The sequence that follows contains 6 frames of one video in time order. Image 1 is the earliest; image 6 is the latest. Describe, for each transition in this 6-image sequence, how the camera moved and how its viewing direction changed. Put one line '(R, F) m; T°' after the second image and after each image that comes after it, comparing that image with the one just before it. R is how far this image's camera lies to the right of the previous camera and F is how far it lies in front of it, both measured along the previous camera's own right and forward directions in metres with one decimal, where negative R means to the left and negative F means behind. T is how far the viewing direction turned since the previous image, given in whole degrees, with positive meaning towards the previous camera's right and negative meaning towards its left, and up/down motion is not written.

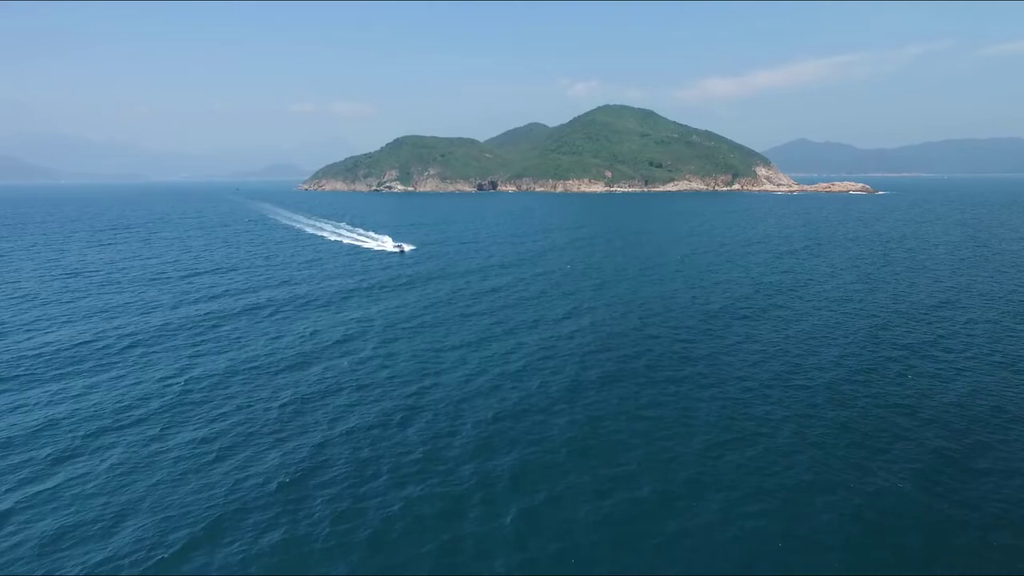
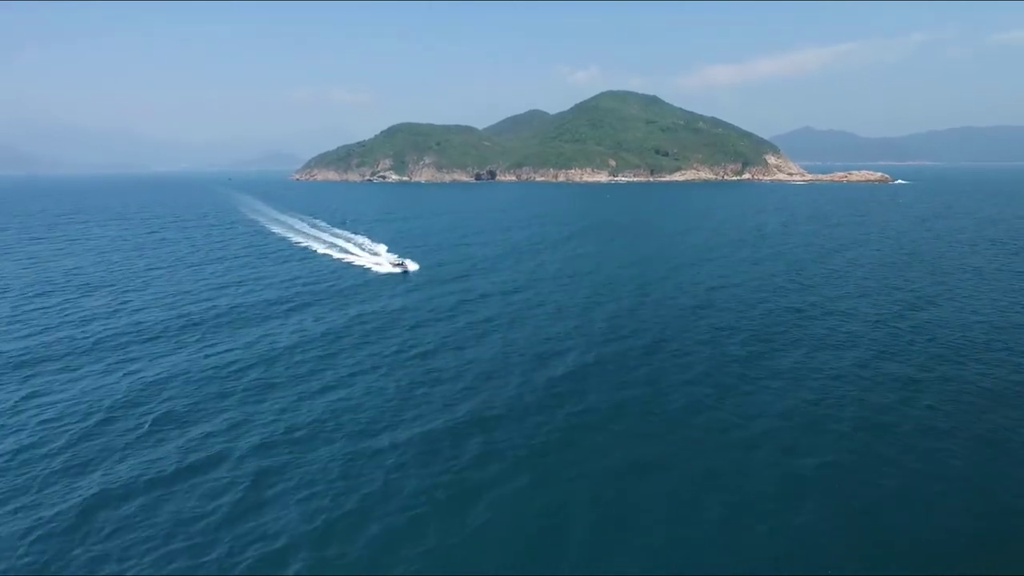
(+3.8, +25.7) m; 0°
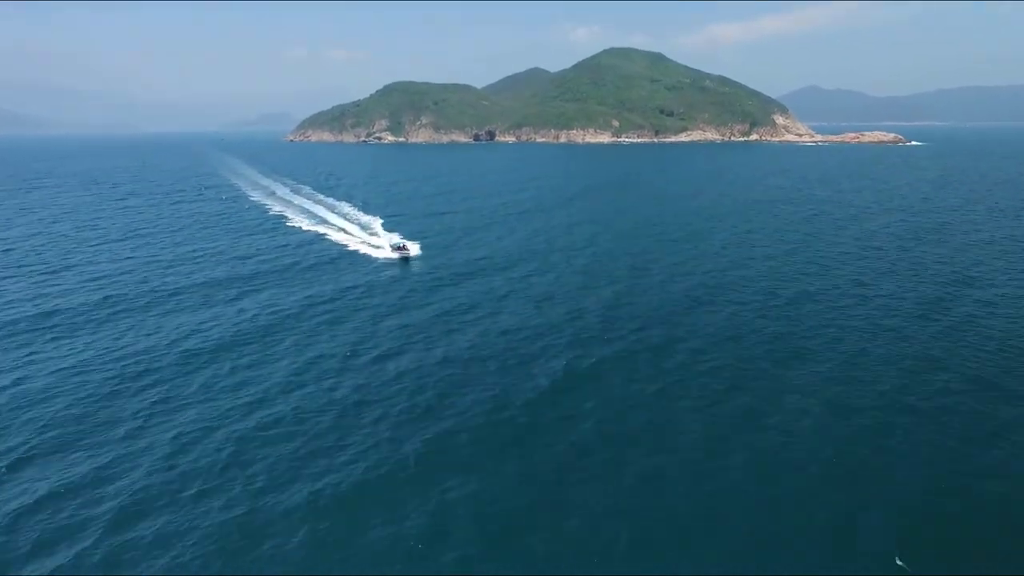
(+1.8, +11.7) m; 0°
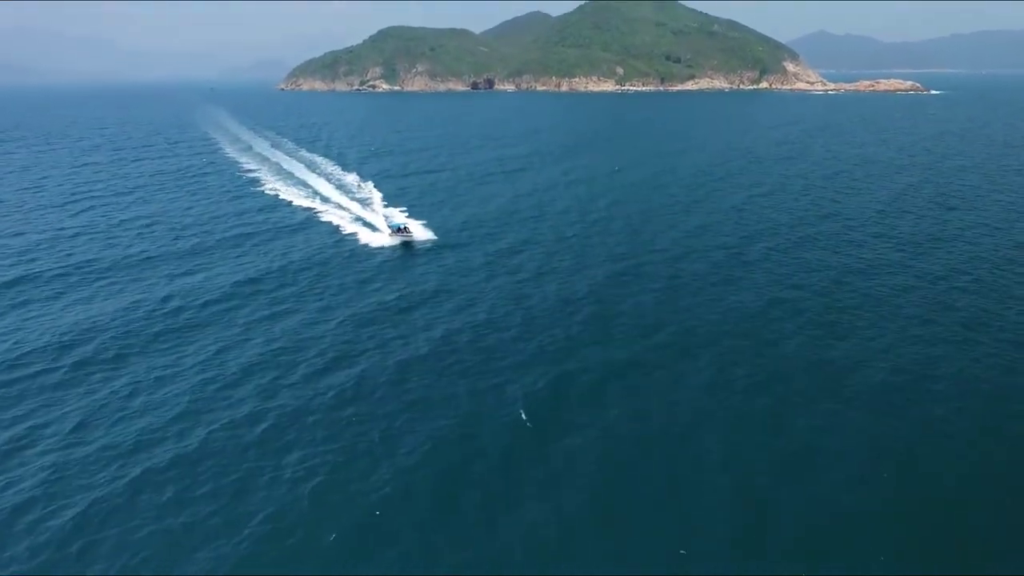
(+1.5, +11.5) m; 0°
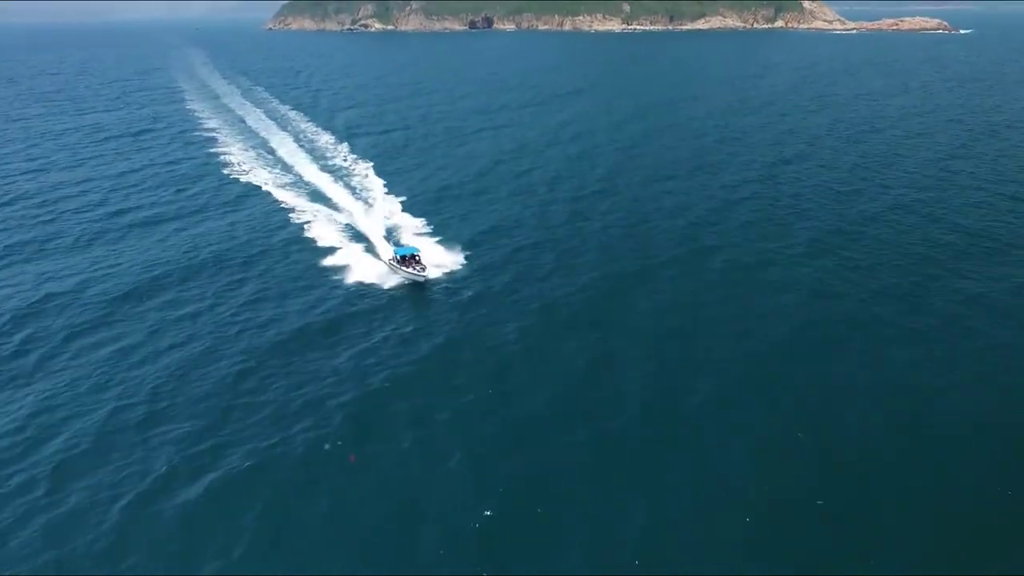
(+2.0, +14.8) m; 0°
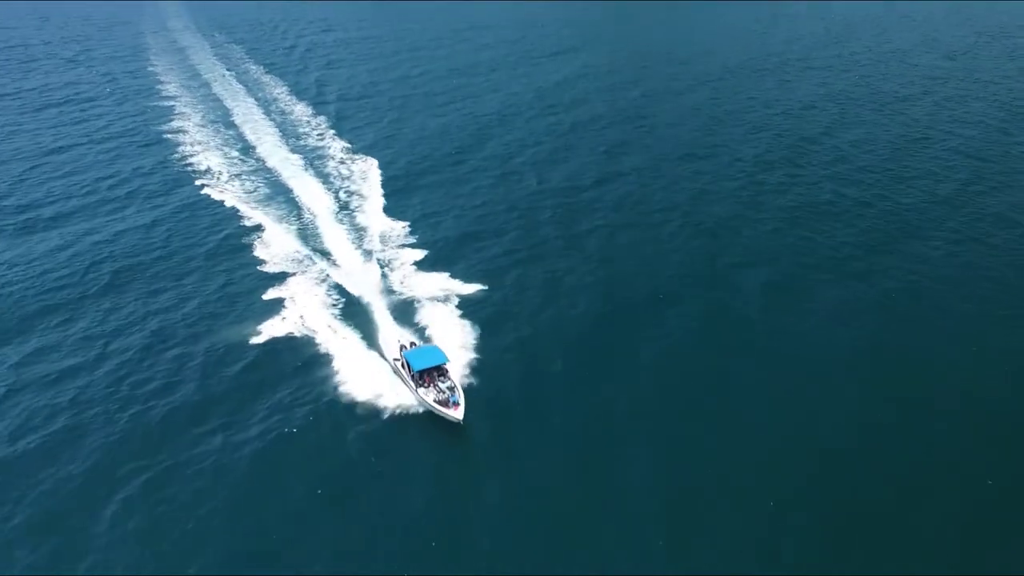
(+1.2, +11.2) m; 0°
